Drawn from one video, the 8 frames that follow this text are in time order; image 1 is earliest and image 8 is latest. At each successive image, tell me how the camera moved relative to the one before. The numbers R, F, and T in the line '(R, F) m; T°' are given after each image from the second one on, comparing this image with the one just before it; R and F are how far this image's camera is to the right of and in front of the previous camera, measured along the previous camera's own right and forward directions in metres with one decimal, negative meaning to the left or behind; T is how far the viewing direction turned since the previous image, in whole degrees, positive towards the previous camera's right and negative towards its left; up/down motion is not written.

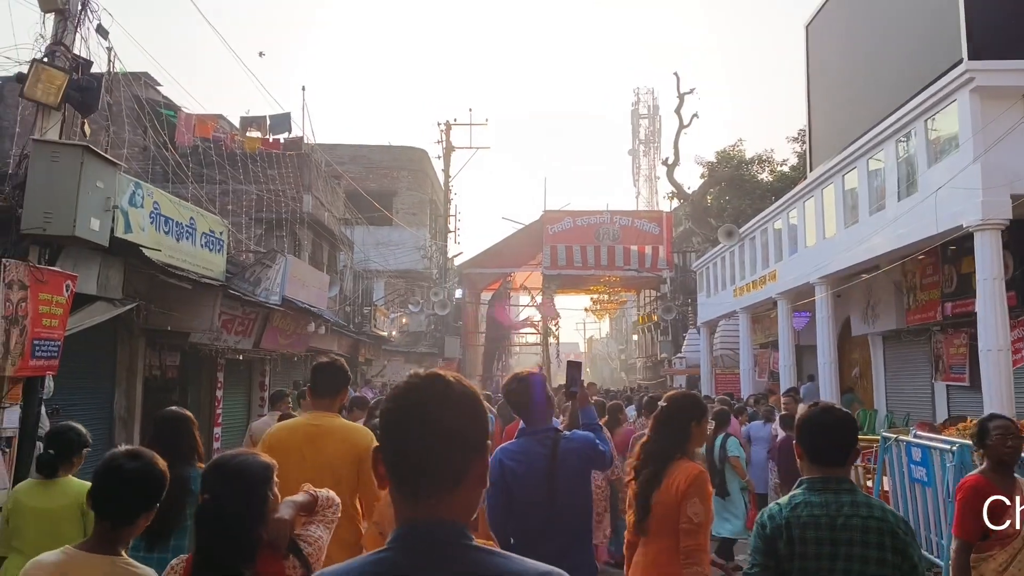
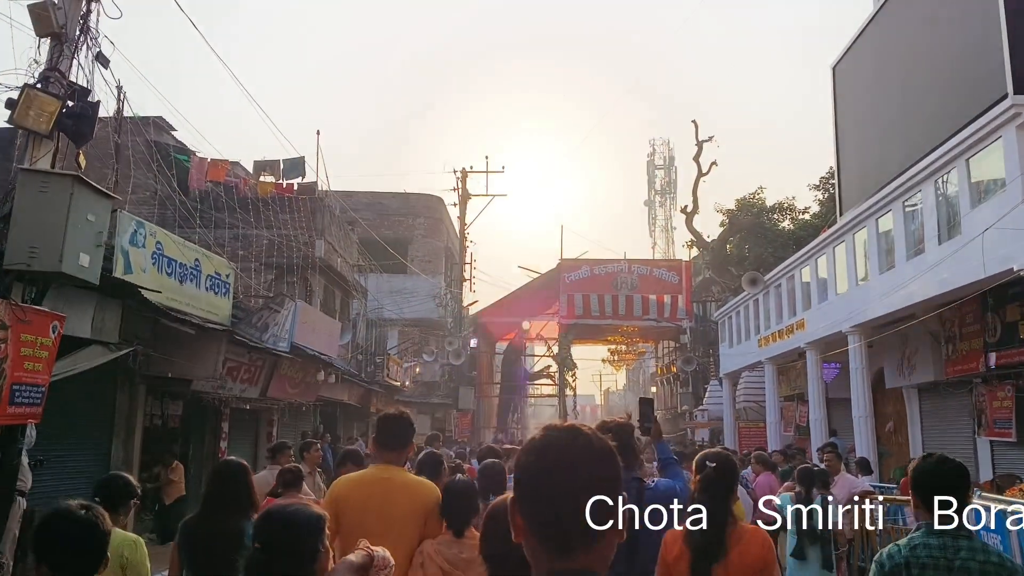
(-0.1, +0.6) m; -1°
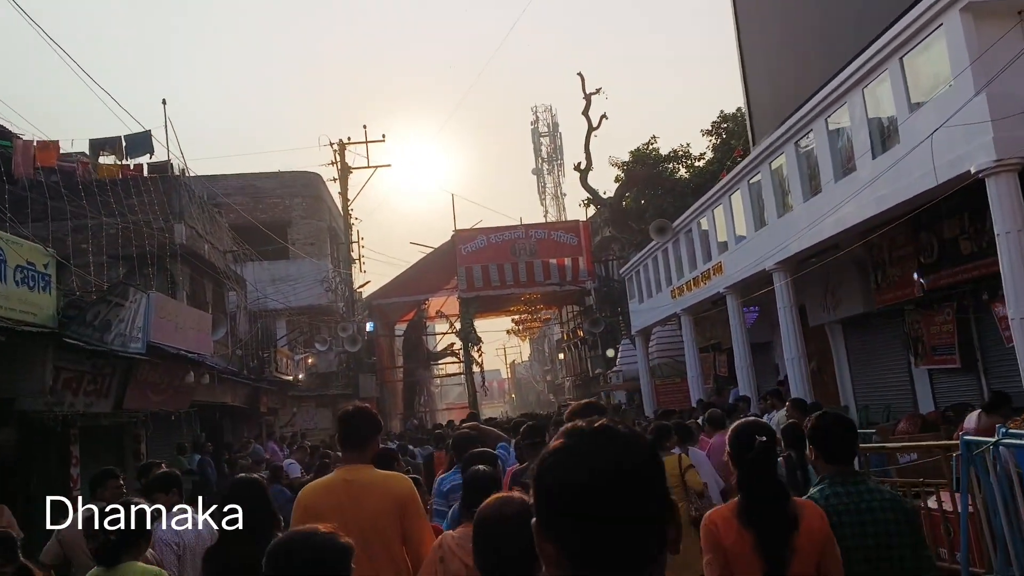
(0.0, +1.8) m; +7°
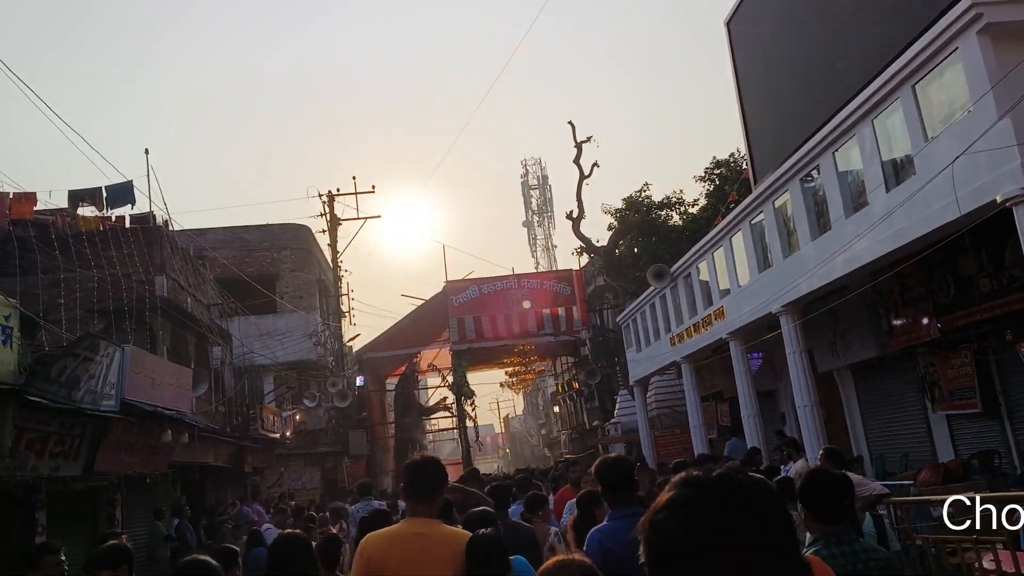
(-0.1, +0.7) m; +1°
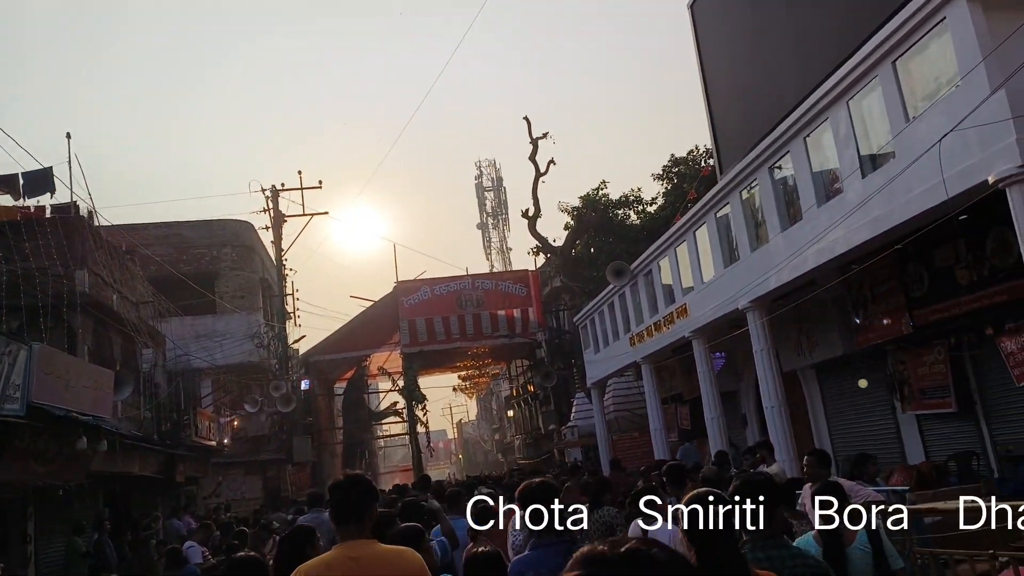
(0.0, +0.9) m; +3°
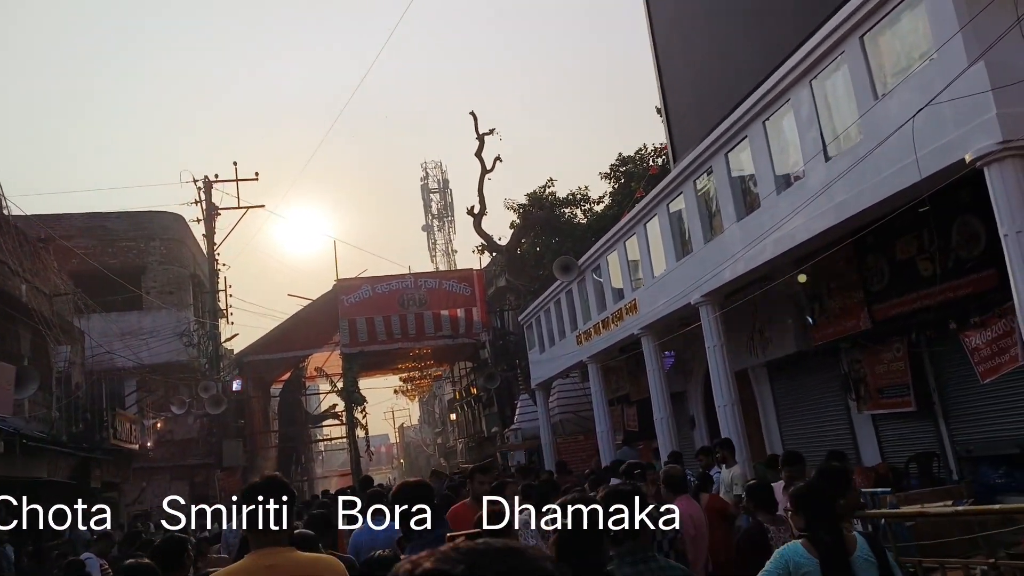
(+0.1, +0.8) m; +4°
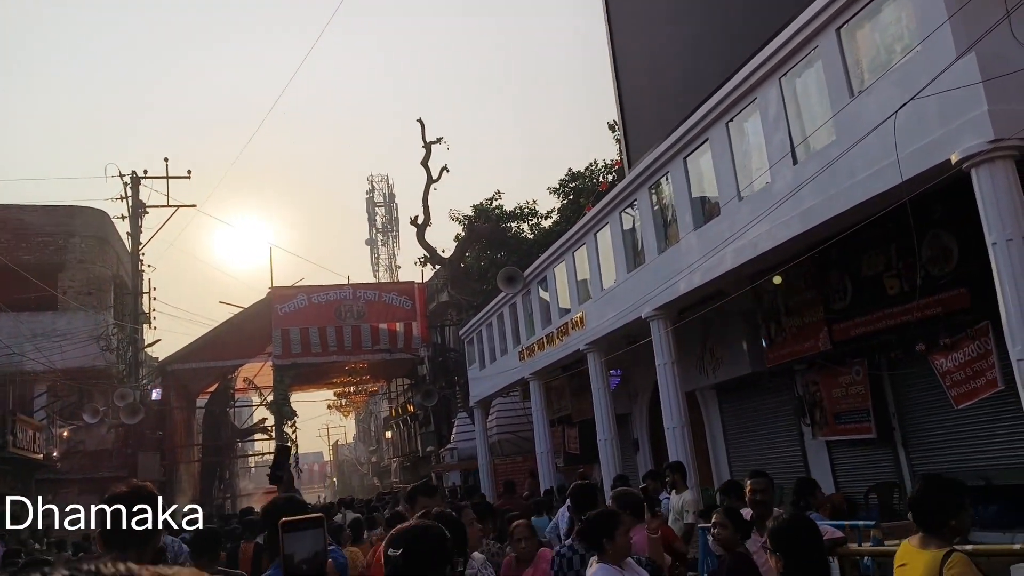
(+0.1, +0.9) m; +4°
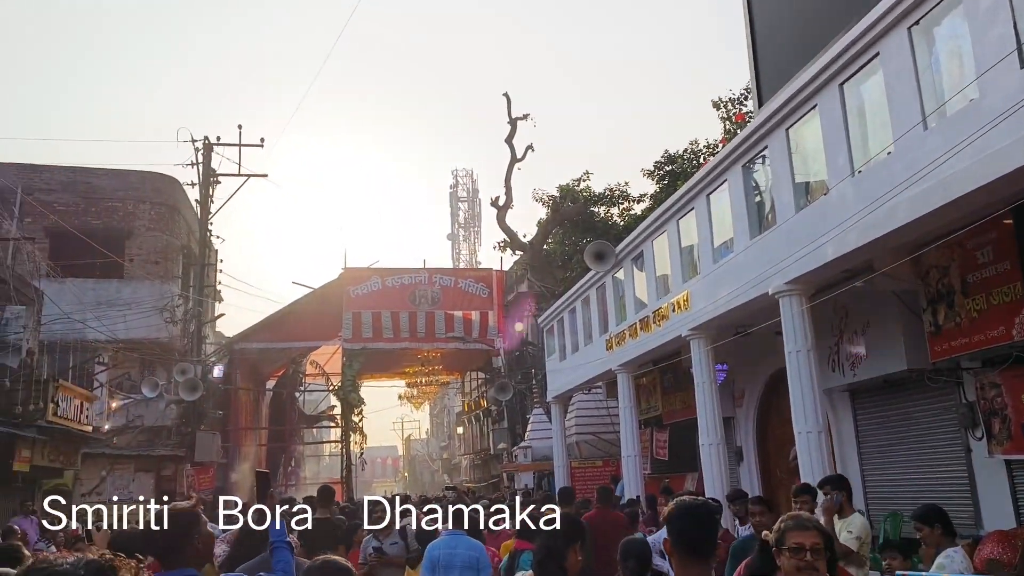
(-0.2, +2.1) m; -5°
